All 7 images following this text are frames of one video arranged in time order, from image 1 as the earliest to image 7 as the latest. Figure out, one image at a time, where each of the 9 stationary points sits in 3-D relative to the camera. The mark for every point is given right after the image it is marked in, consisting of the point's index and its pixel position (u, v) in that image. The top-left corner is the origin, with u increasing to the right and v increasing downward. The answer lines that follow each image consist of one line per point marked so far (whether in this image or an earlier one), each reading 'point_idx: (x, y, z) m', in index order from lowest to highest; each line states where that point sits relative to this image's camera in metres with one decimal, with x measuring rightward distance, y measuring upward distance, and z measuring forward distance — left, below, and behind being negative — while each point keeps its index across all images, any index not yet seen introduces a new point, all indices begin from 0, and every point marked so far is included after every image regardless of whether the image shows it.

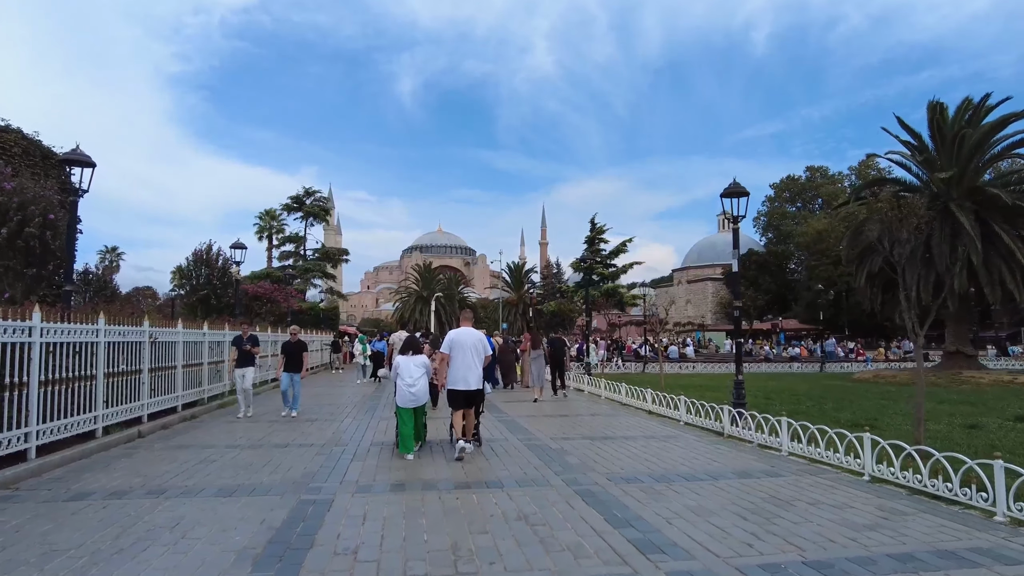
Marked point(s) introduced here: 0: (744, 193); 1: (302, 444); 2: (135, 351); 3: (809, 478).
0: (+3.6, +1.5, +10.2) m
1: (-2.8, -2.1, +8.8) m
2: (-5.6, -0.9, +9.8) m
3: (+3.0, -1.9, +6.7) m
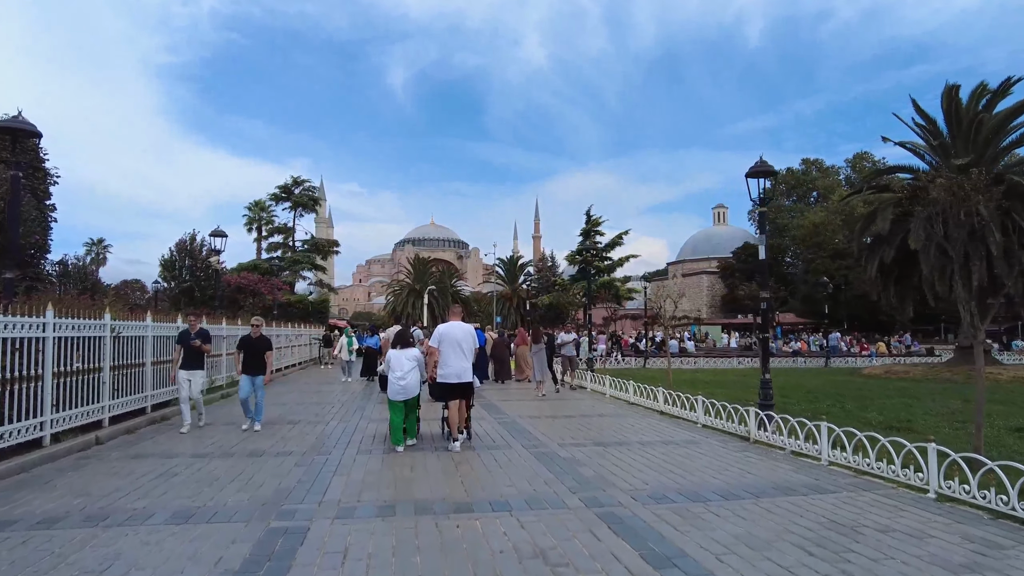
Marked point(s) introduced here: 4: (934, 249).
0: (+3.7, +1.6, +9.3) m
1: (-2.8, -2.0, +7.8) m
2: (-5.6, -0.8, +8.8) m
3: (+3.1, -1.8, +5.8) m
4: (+12.5, +1.2, +19.6) m
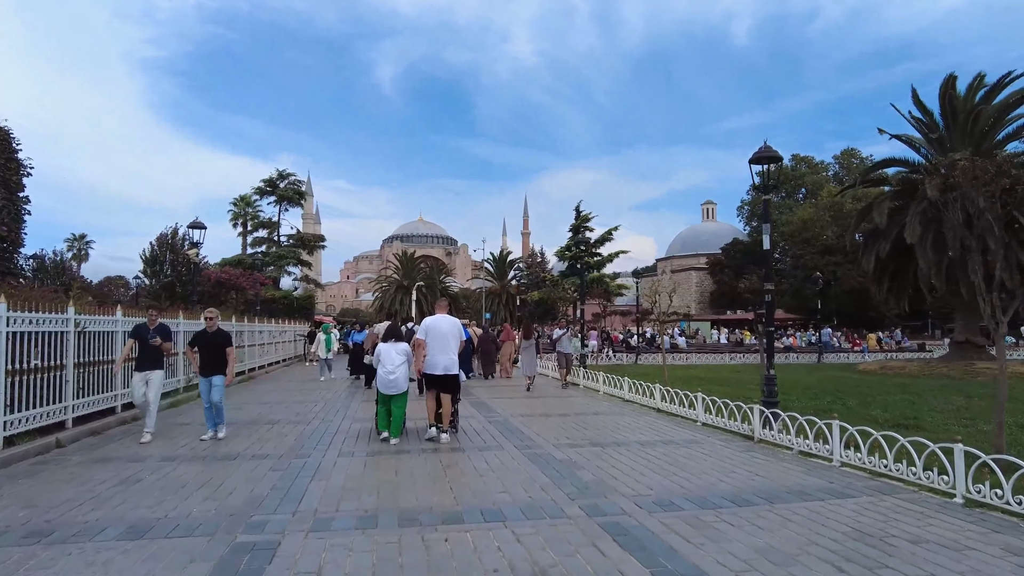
0: (+3.5, +1.7, +8.8) m
1: (-2.9, -1.9, +7.3) m
2: (-5.7, -0.7, +8.2) m
3: (+3.1, -1.7, +5.4) m
4: (+12.3, +1.3, +19.3) m
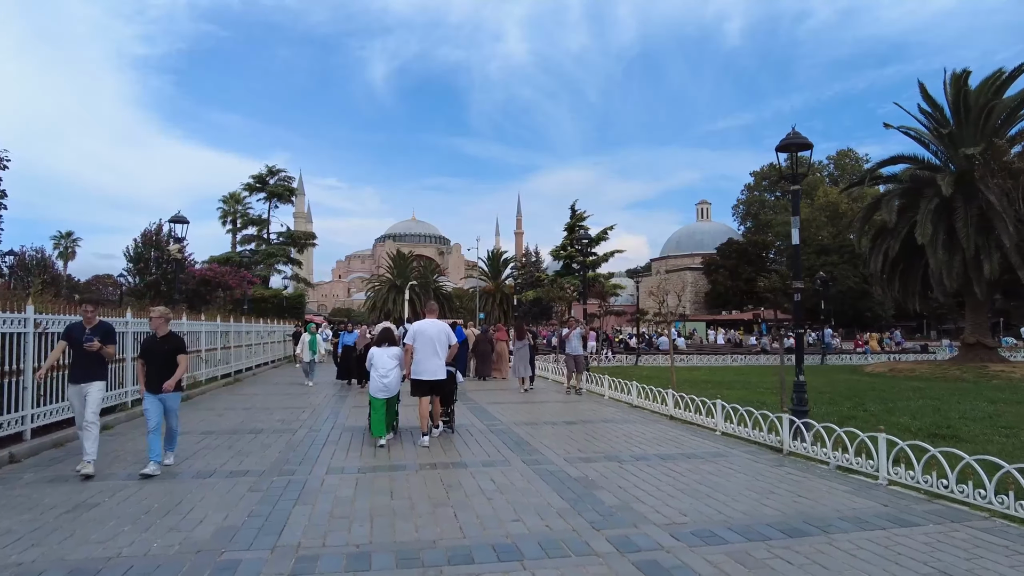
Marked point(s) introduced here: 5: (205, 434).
0: (+3.6, +1.8, +8.1) m
1: (-2.8, -1.8, +6.5) m
2: (-5.6, -0.6, +7.4) m
3: (+3.2, -1.7, +4.7) m
4: (+12.2, +1.3, +18.7) m
5: (-4.1, -2.0, +8.8) m
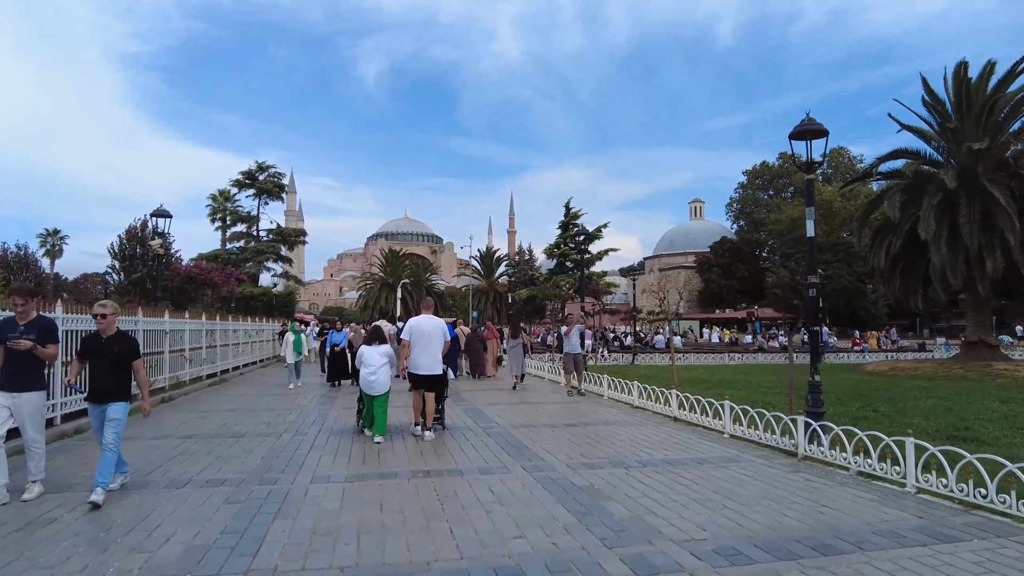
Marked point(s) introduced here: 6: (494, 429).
0: (+3.6, +1.8, +7.7) m
1: (-2.8, -1.8, +6.0) m
2: (-5.6, -0.6, +6.8) m
3: (+3.2, -1.7, +4.2) m
4: (+12.1, +1.4, +18.4) m
5: (-4.1, -1.9, +8.3) m
6: (-0.3, -2.0, +9.1) m
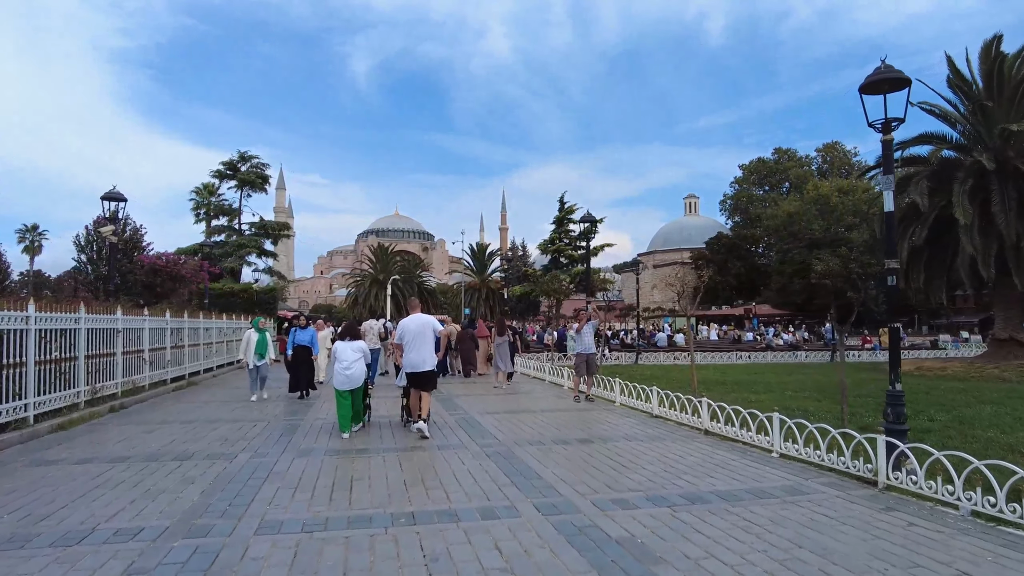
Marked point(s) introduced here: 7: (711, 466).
0: (+3.7, +1.9, +6.2) m
1: (-2.7, -1.7, +4.5) m
2: (-5.5, -0.5, +5.2) m
3: (+3.3, -1.6, +2.8) m
4: (+12.0, +1.6, +17.0) m
5: (-4.1, -1.8, +6.8) m
6: (-0.2, -1.8, +7.6) m
7: (+2.0, -1.8, +6.6) m
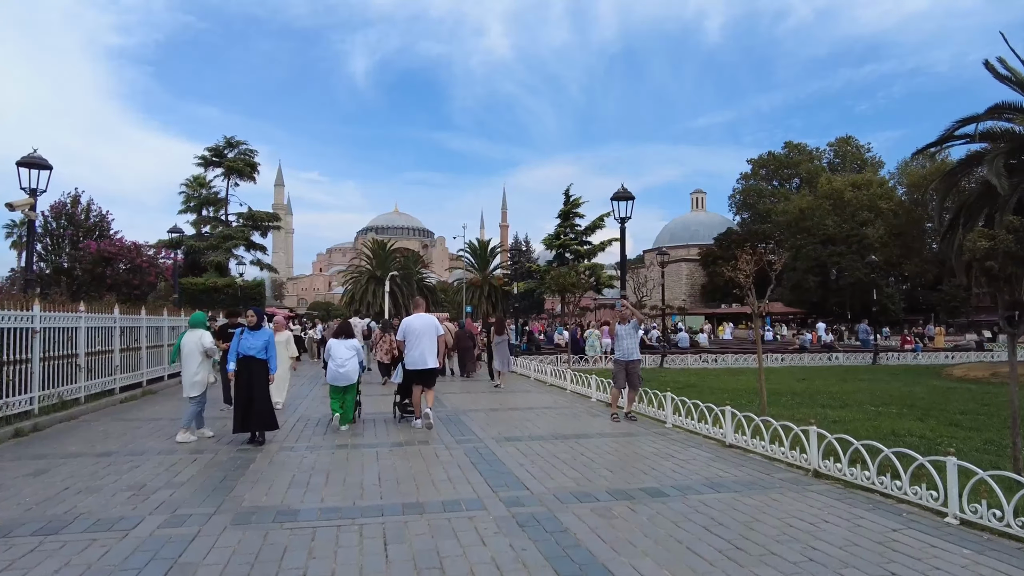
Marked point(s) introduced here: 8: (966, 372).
0: (+4.0, +2.1, +3.8) m
1: (-2.4, -1.5, +2.0) m
2: (-5.2, -0.3, +2.8) m
3: (+3.6, -1.4, +0.3) m
4: (+12.3, +1.7, +14.6) m
5: (-3.8, -1.6, +4.3) m
6: (+0.1, -1.7, +5.2) m
7: (+2.3, -1.6, +4.2) m
8: (+11.4, -2.1, +16.5) m
